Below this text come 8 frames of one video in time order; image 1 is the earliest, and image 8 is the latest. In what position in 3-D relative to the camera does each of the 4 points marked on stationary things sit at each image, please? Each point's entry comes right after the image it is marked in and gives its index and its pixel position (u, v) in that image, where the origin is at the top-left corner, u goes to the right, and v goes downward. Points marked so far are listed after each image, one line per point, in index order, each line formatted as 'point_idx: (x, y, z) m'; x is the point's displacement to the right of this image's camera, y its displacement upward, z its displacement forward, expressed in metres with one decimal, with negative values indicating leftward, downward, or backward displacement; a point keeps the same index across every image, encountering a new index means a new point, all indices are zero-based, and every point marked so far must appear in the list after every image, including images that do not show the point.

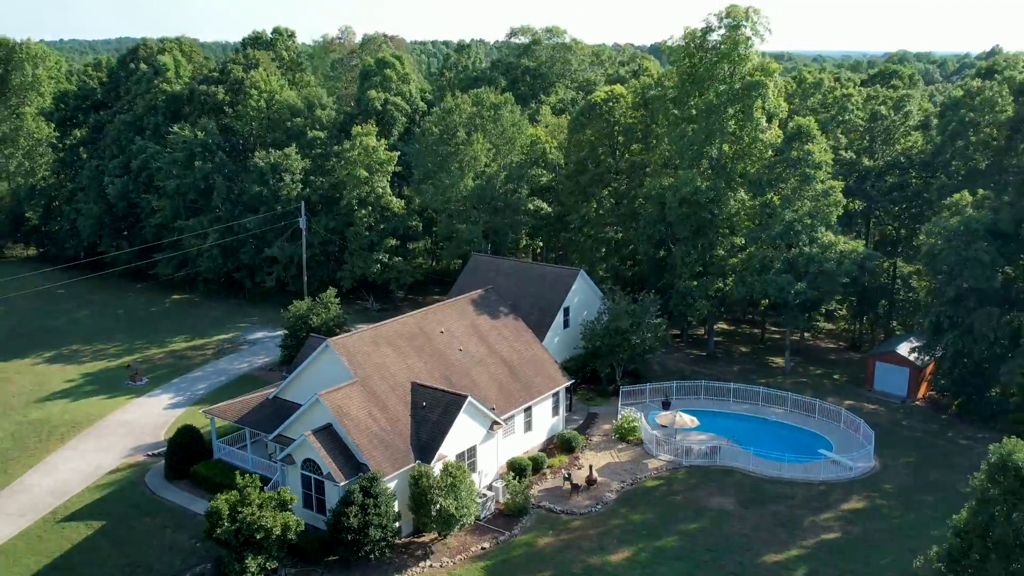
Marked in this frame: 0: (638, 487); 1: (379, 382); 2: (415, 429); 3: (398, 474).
0: (+2.6, -4.1, +19.8) m
1: (-2.6, -1.8, +18.9) m
2: (-1.8, -2.7, +18.4) m
3: (-2.0, -3.3, +17.3) m
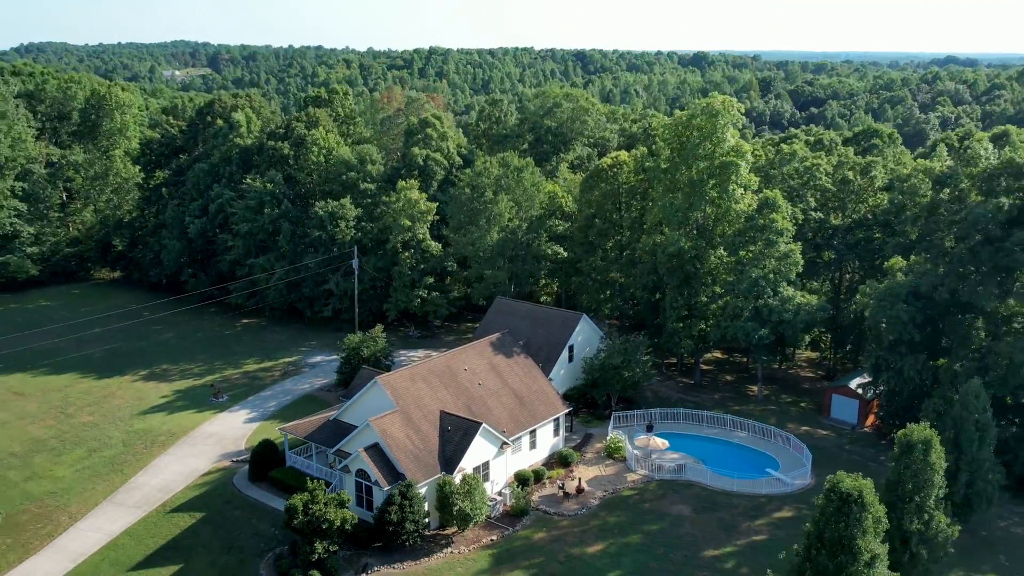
0: (+2.7, -5.4, +25.2) m
1: (-2.5, -3.1, +24.5) m
2: (-1.7, -3.9, +23.9) m
3: (-2.0, -4.6, +22.9) m
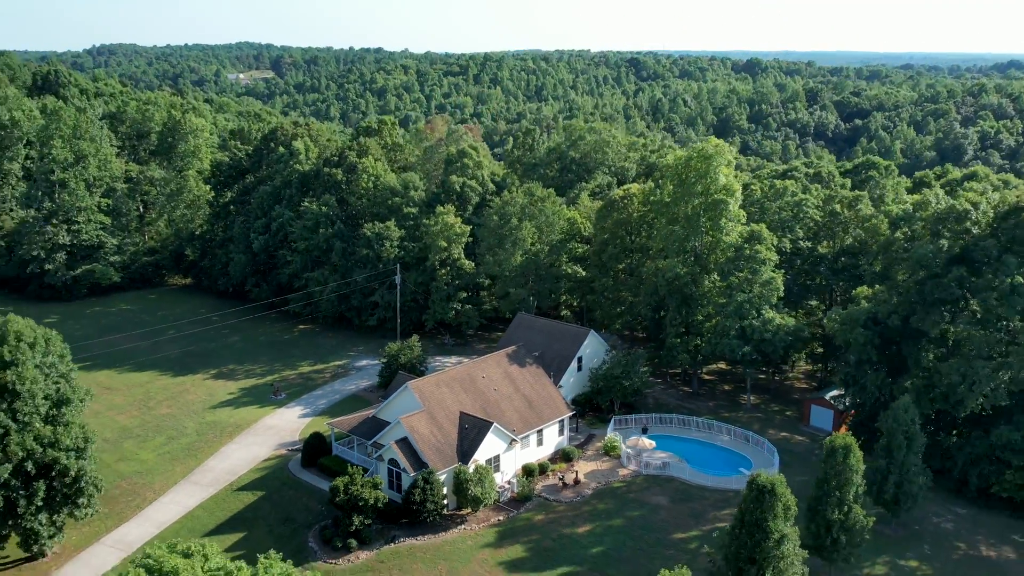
0: (+2.9, -6.1, +29.8) m
1: (-2.2, -3.7, +29.3) m
2: (-1.5, -4.6, +28.8) m
3: (-1.9, -5.2, +27.8) m
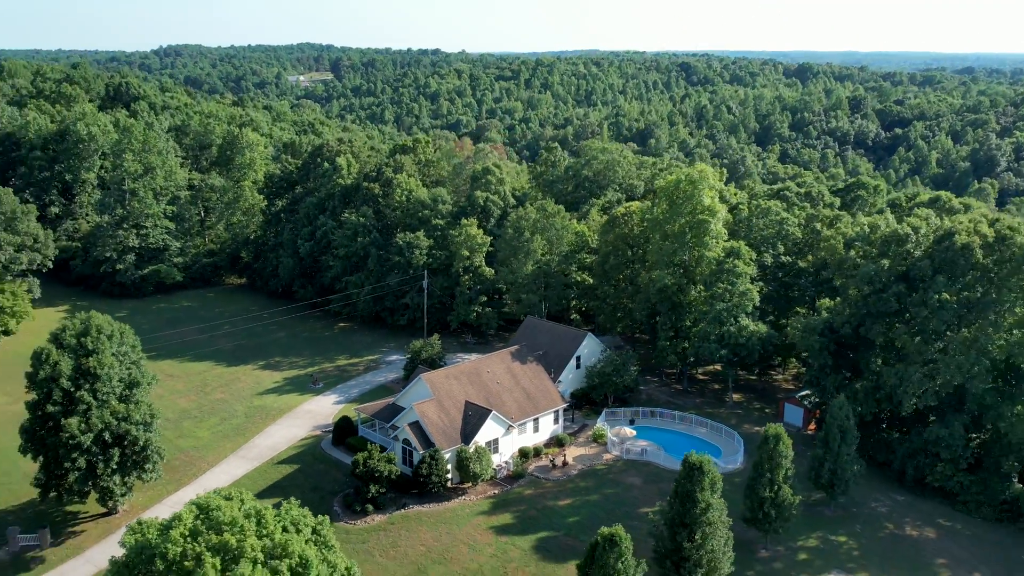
0: (+2.8, -6.4, +34.5) m
1: (-2.3, -3.9, +34.4) m
2: (-1.7, -4.8, +33.8) m
3: (-2.1, -5.4, +32.8) m
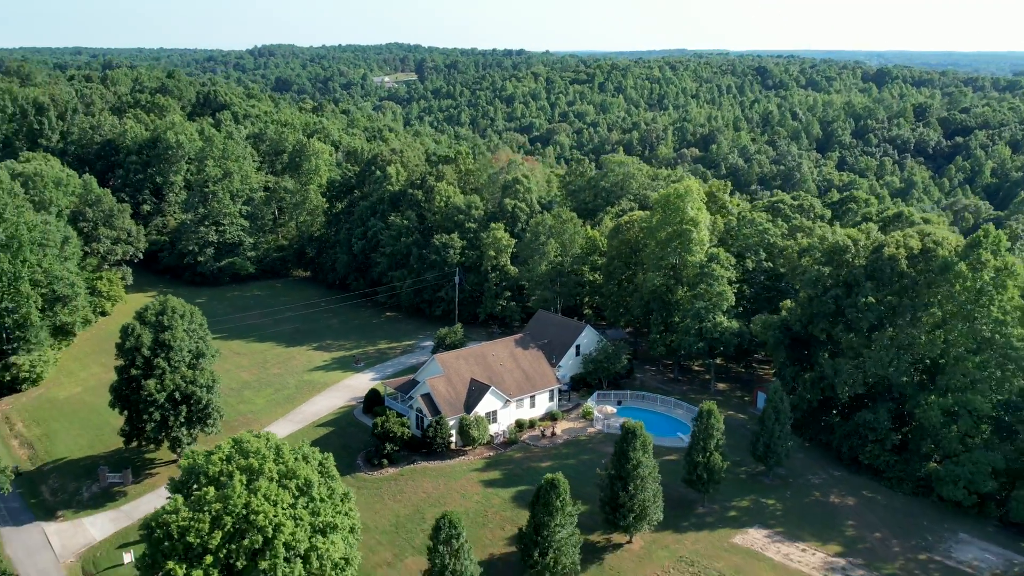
0: (+2.6, -6.3, +40.7) m
1: (-2.4, -3.7, +41.0) m
2: (-1.9, -4.6, +40.4) m
3: (-2.4, -5.2, +39.4) m
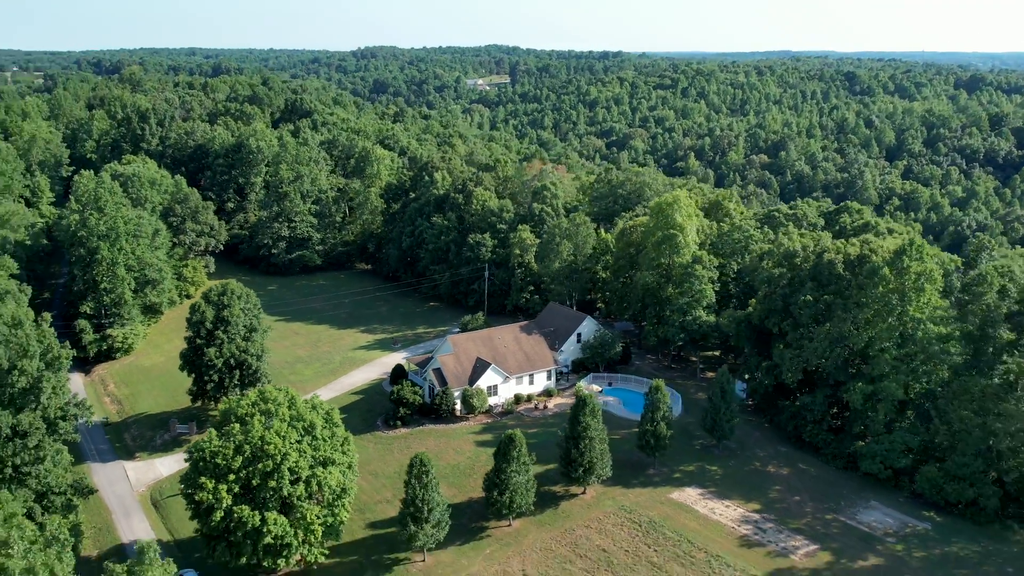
0: (+2.5, -6.1, +47.5) m
1: (-2.5, -3.3, +48.3) m
2: (-2.0, -4.2, +47.6) m
3: (-2.6, -4.8, +46.7) m
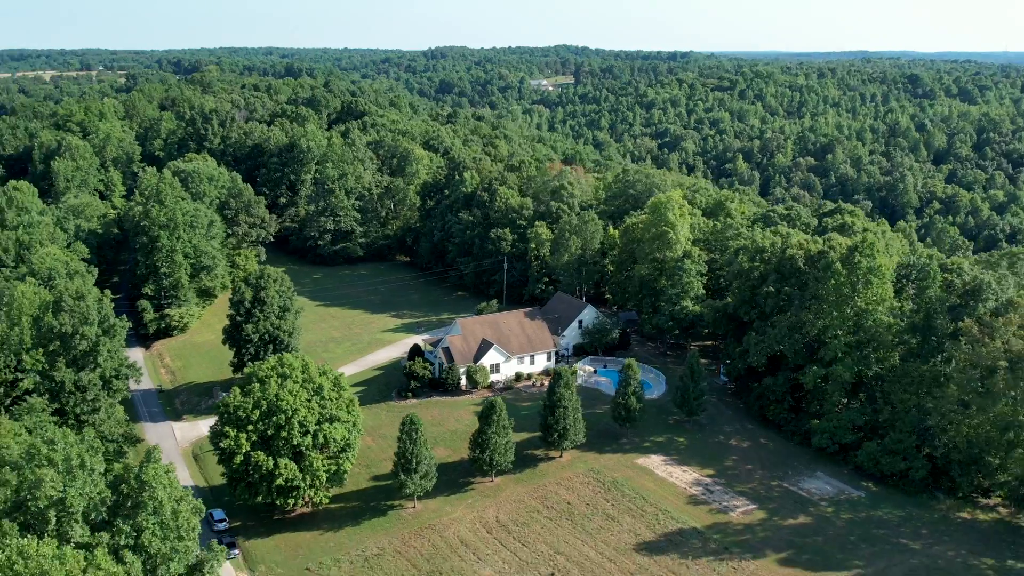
0: (+2.4, -5.5, +52.8) m
1: (-2.4, -2.7, +54.0) m
2: (-2.0, -3.6, +53.2) m
3: (-2.6, -4.2, +52.4) m
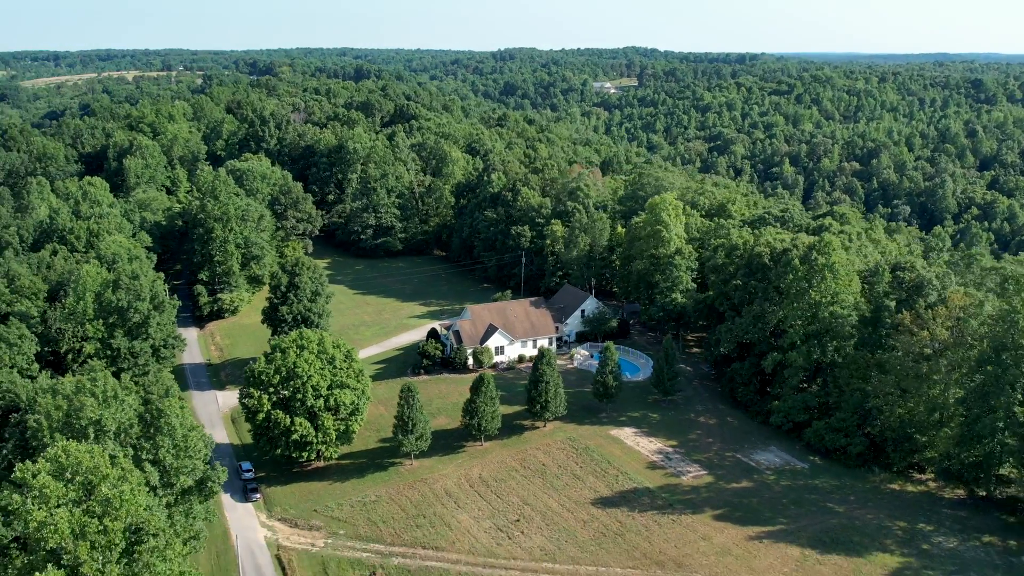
0: (+2.5, -5.0, +58.7) m
1: (-2.2, -2.1, +60.2) m
2: (-1.8, -3.0, +59.5) m
3: (-2.6, -3.6, +58.7) m
